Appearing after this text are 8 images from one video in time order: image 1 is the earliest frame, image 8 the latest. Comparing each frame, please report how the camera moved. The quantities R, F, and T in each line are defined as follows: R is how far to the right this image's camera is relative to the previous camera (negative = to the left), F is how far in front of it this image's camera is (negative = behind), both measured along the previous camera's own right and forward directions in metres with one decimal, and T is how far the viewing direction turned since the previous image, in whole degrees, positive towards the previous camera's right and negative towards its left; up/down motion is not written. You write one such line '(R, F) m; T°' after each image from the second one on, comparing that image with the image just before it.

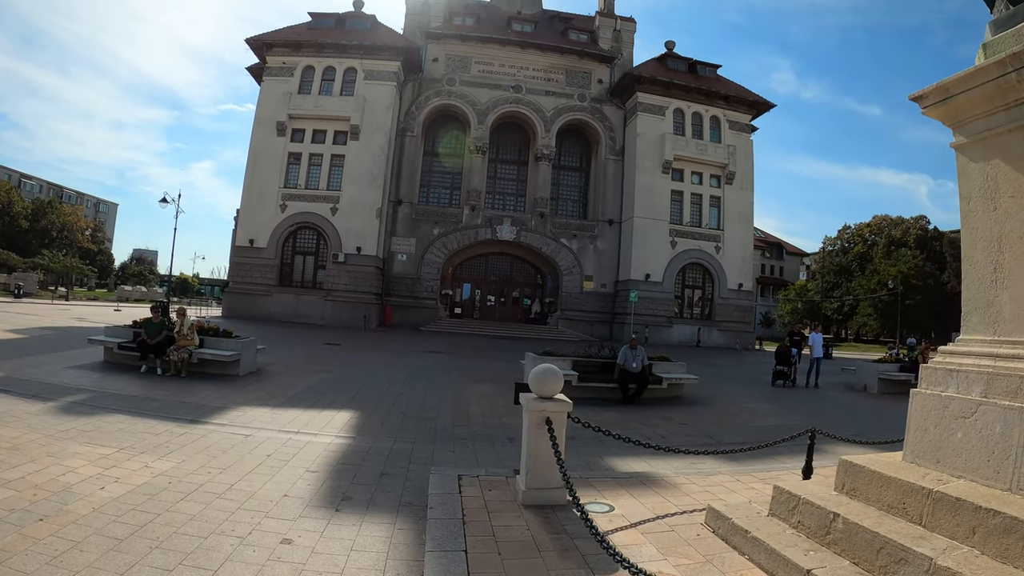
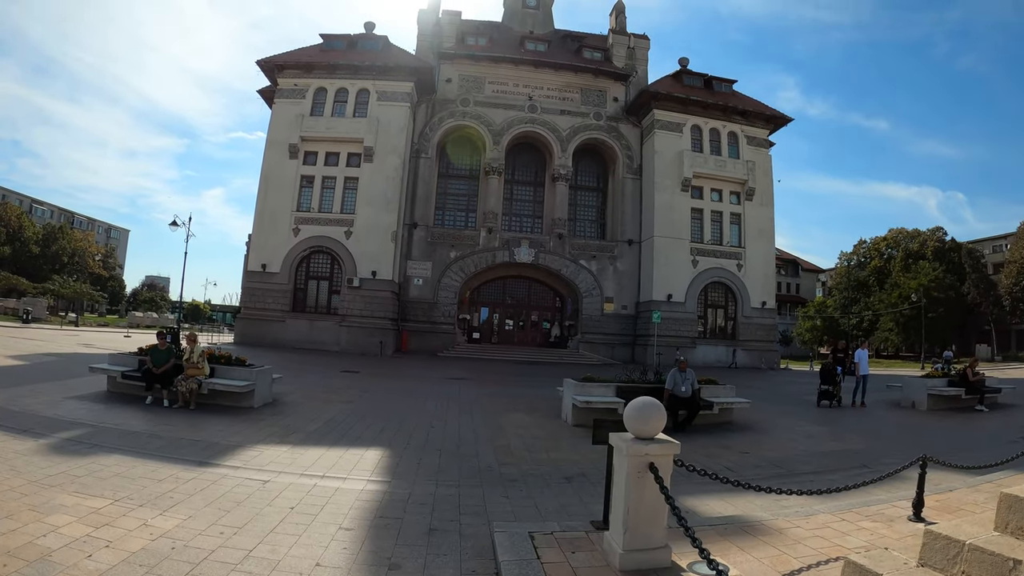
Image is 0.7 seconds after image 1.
(-0.6, +1.2) m; -1°
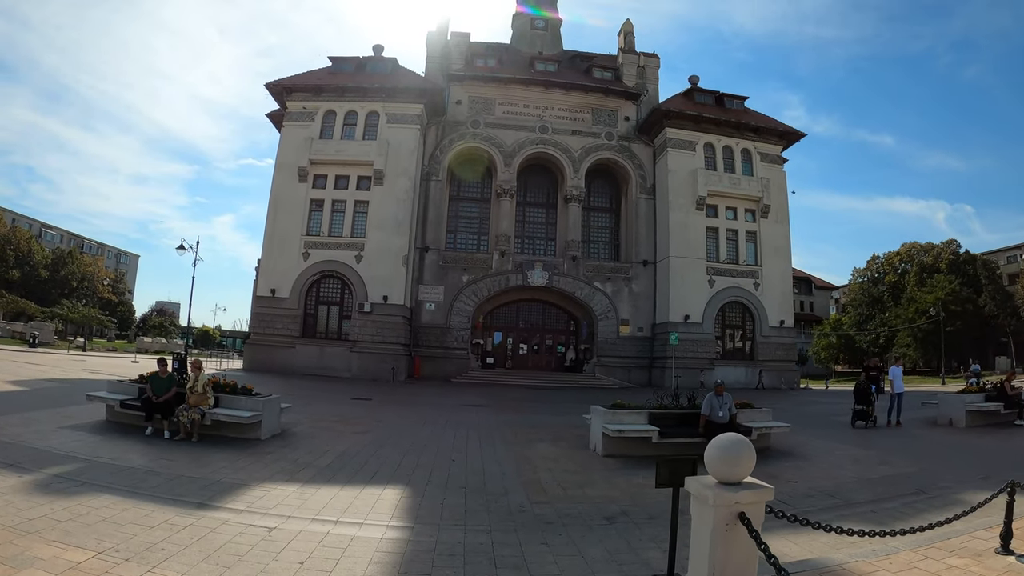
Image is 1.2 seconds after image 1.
(-0.3, +0.8) m; -1°
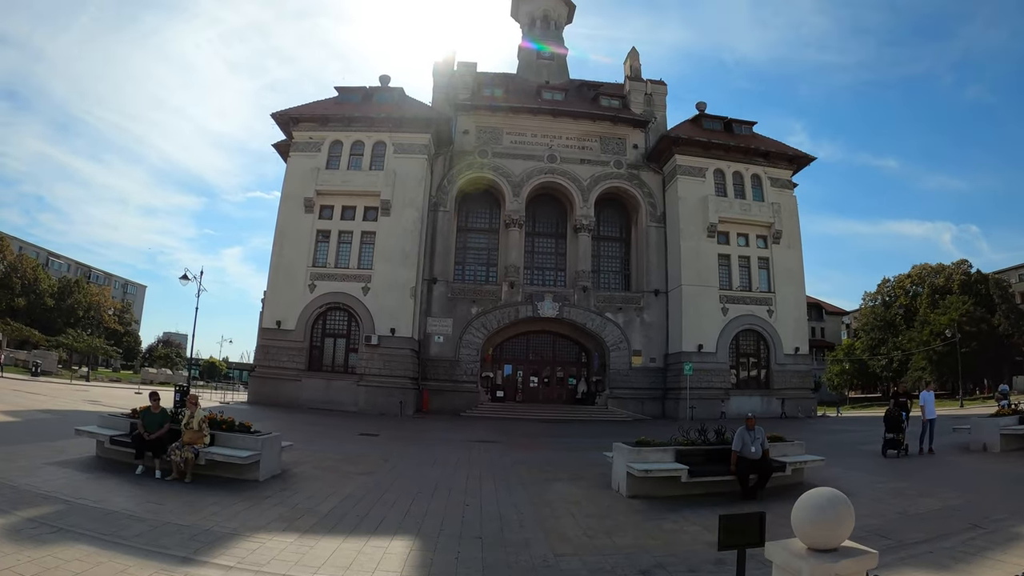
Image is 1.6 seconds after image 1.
(-0.2, +0.7) m; -1°
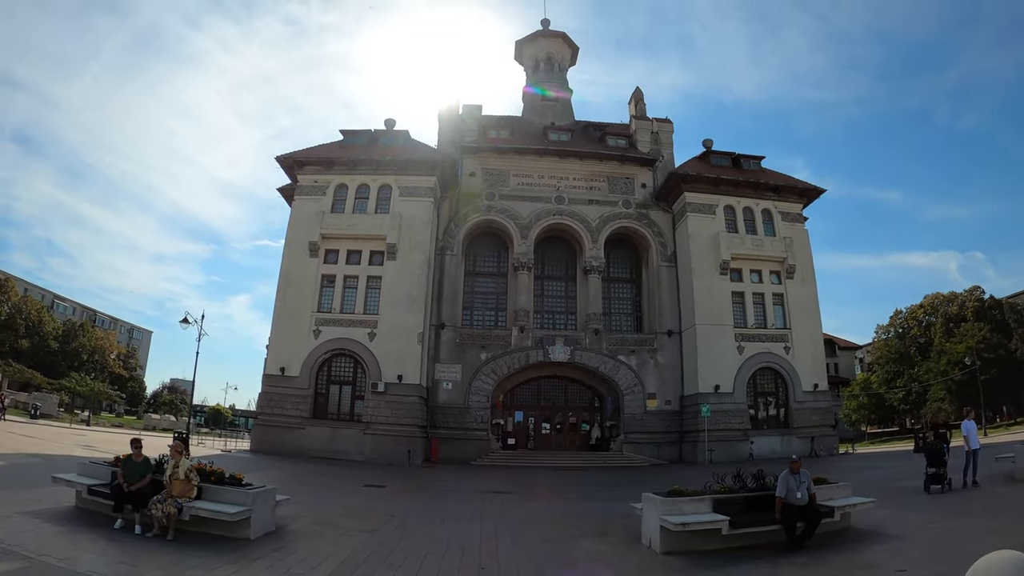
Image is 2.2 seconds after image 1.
(-0.2, +0.8) m; -1°
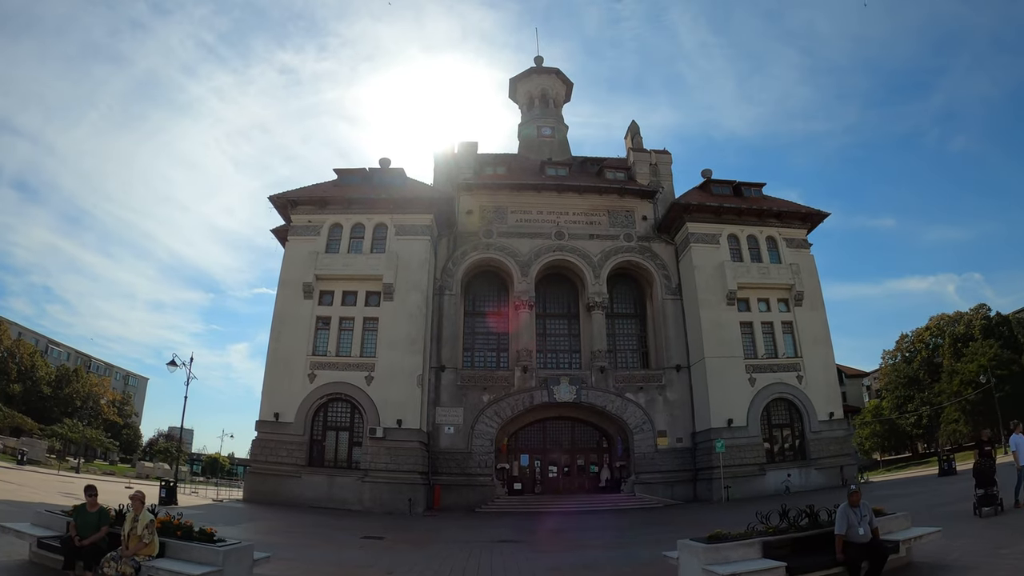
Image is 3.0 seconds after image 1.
(0.0, +0.8) m; 0°
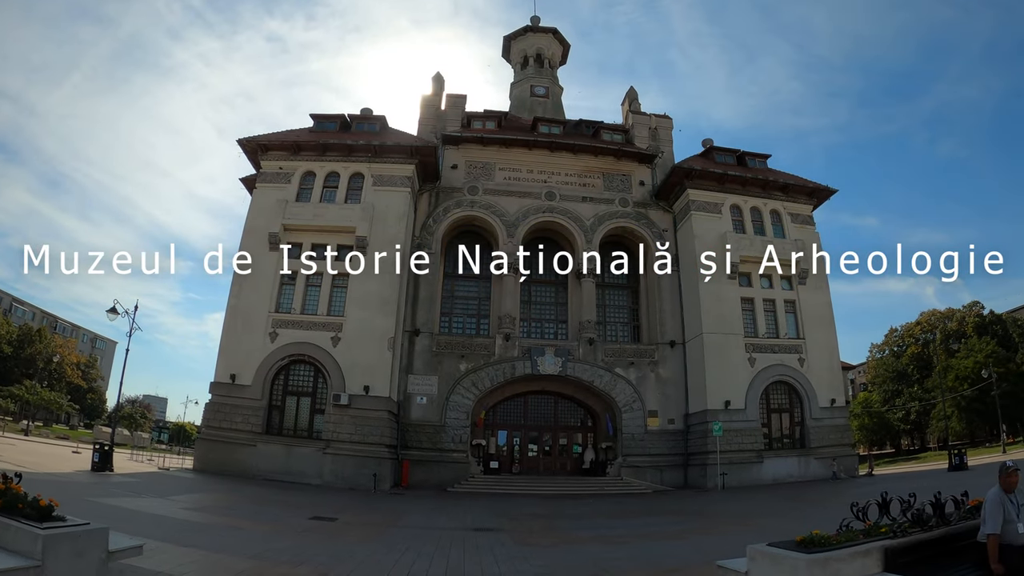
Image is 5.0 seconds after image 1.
(0.0, +2.3) m; +2°
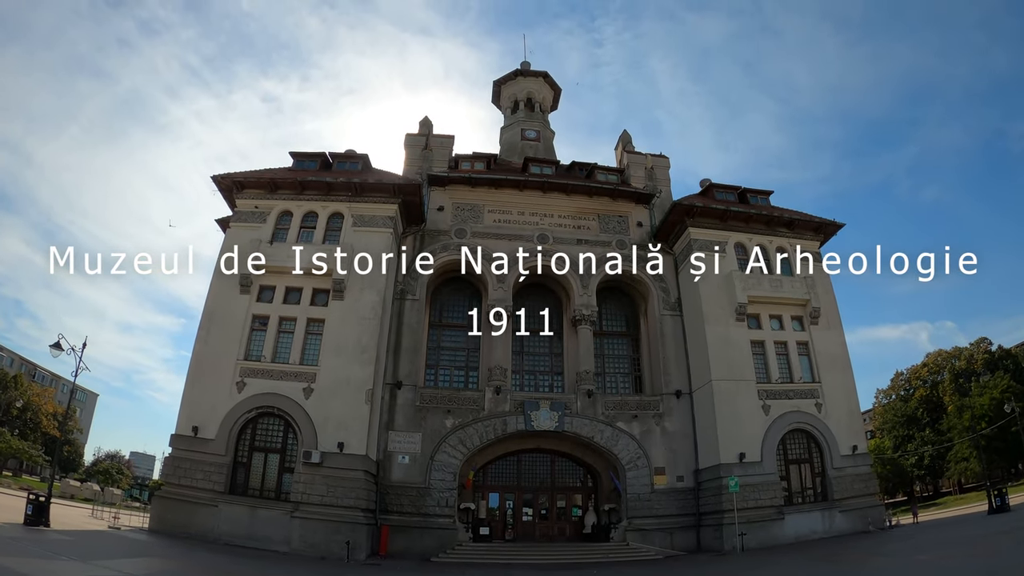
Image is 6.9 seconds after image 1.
(+0.1, +1.9) m; +1°
